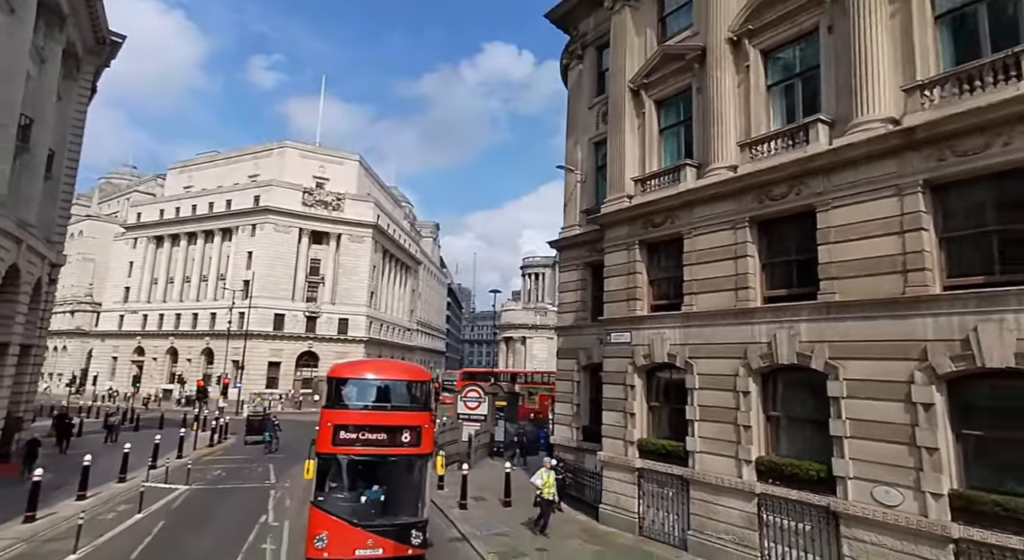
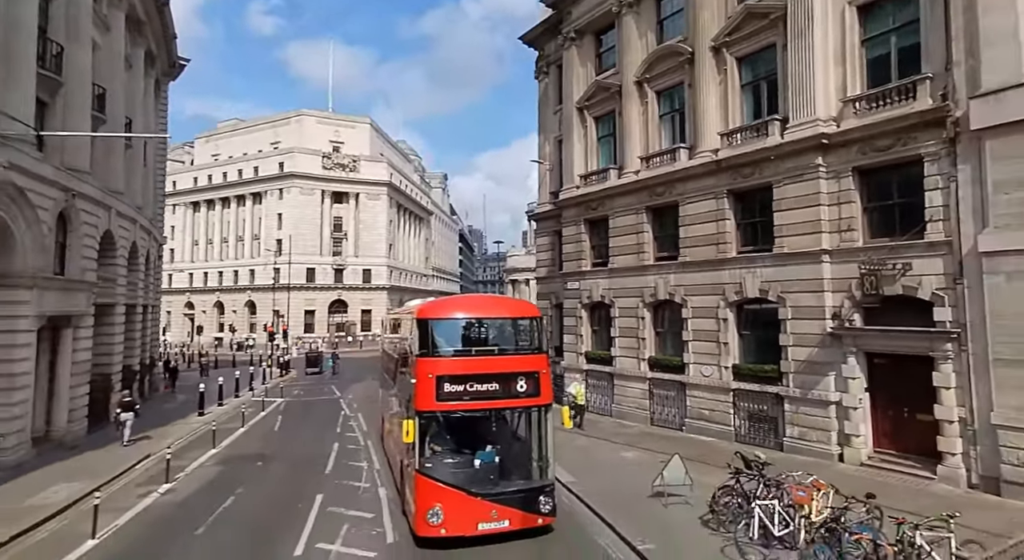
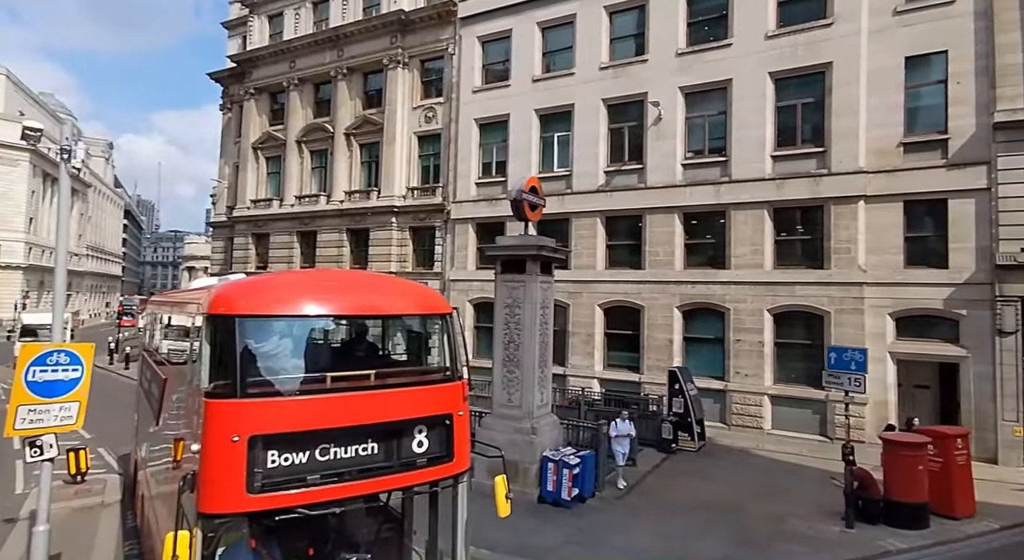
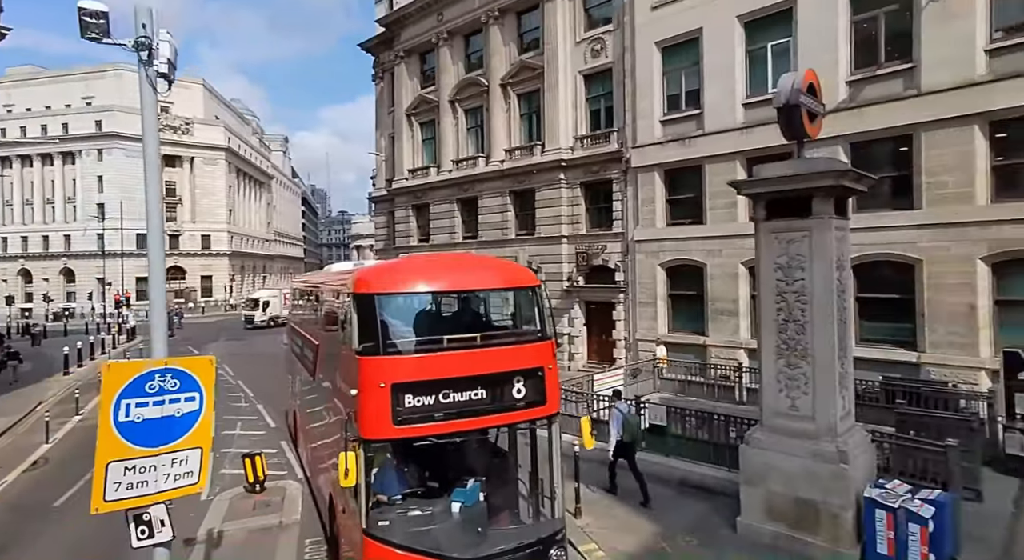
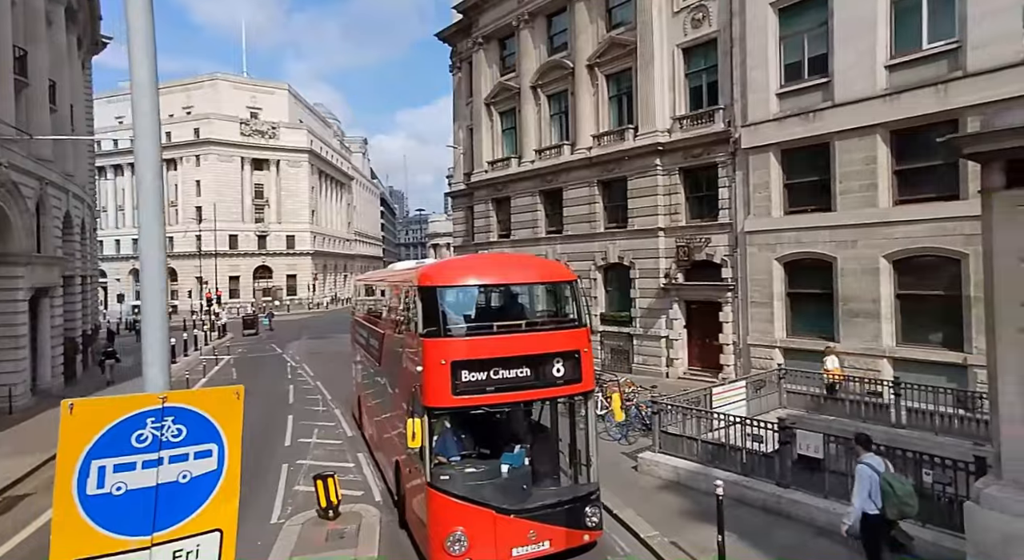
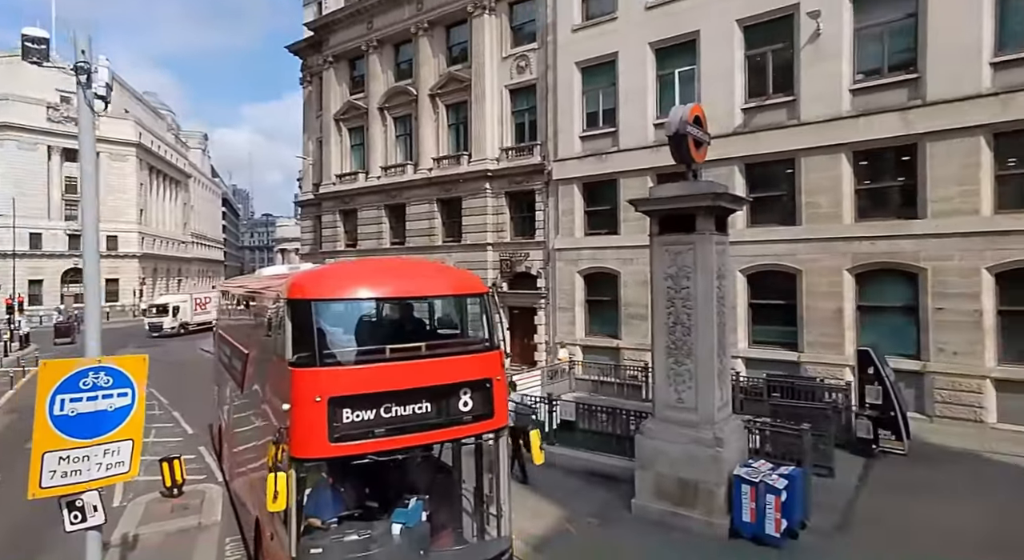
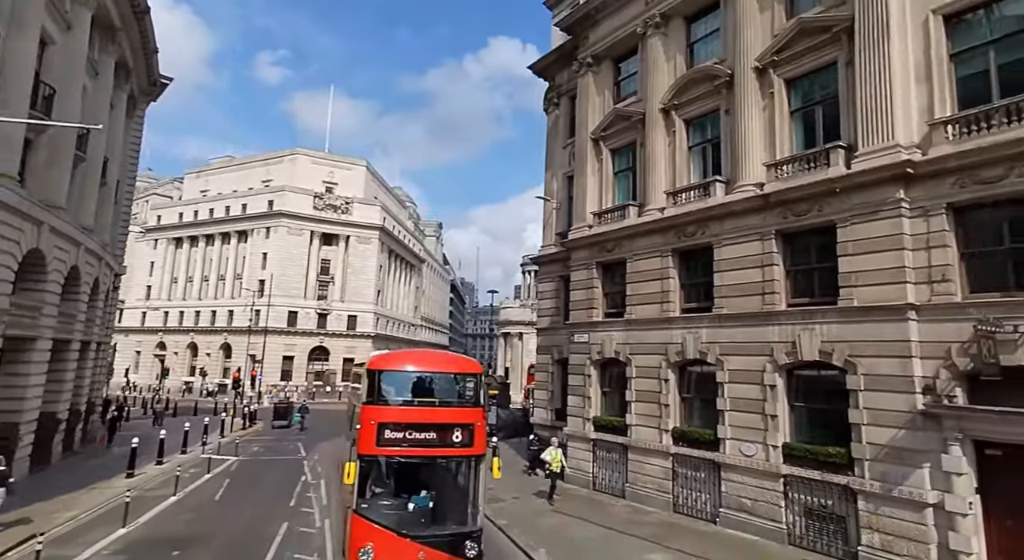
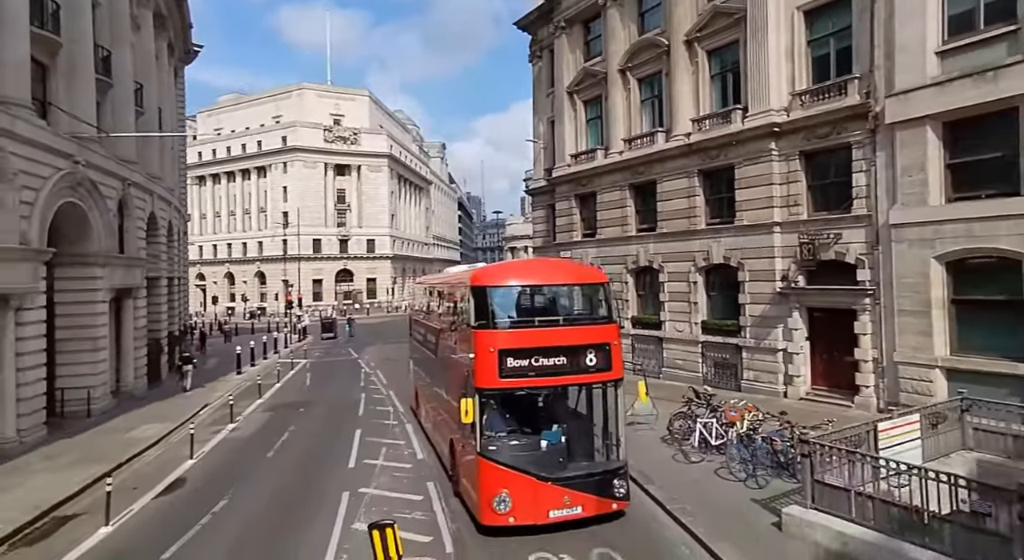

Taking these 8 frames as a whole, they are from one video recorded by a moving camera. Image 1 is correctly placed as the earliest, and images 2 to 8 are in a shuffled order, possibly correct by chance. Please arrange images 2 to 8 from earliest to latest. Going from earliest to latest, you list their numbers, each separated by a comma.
7, 2, 8, 5, 4, 6, 3
